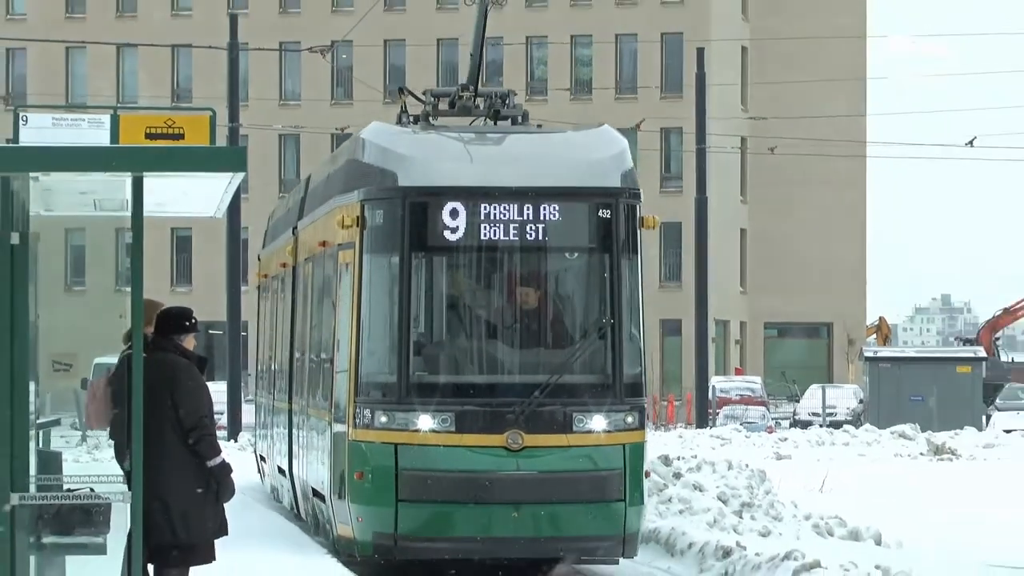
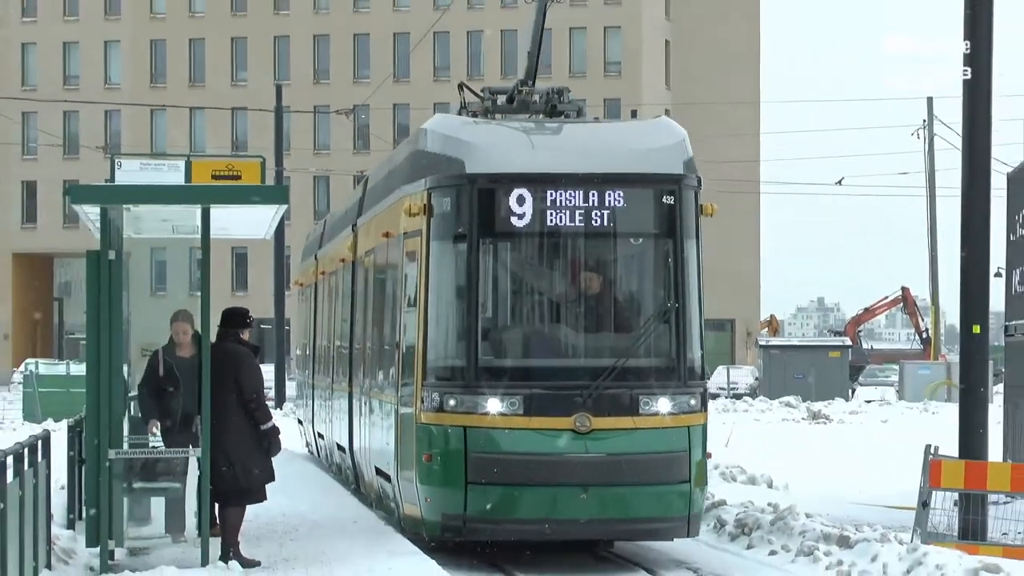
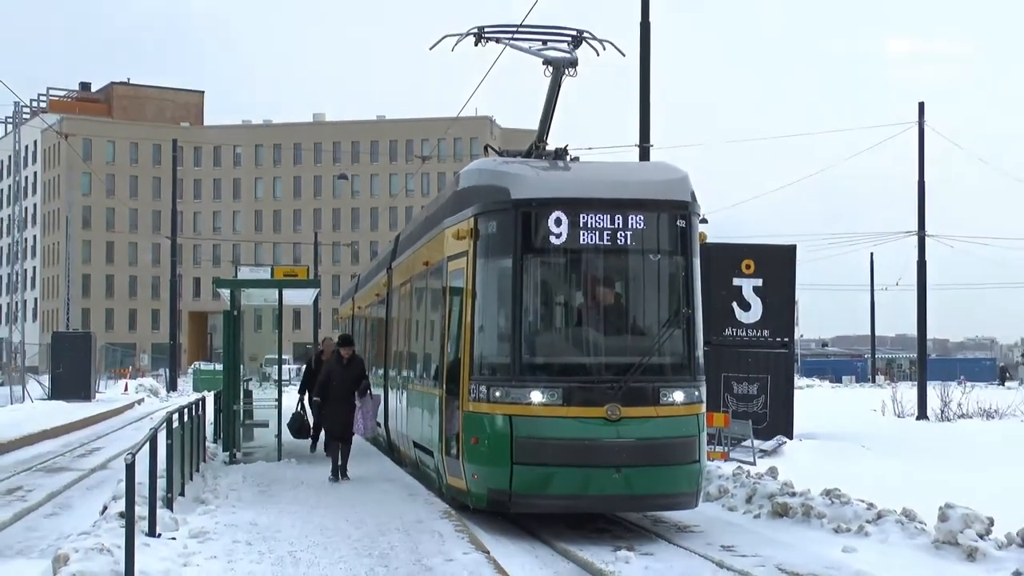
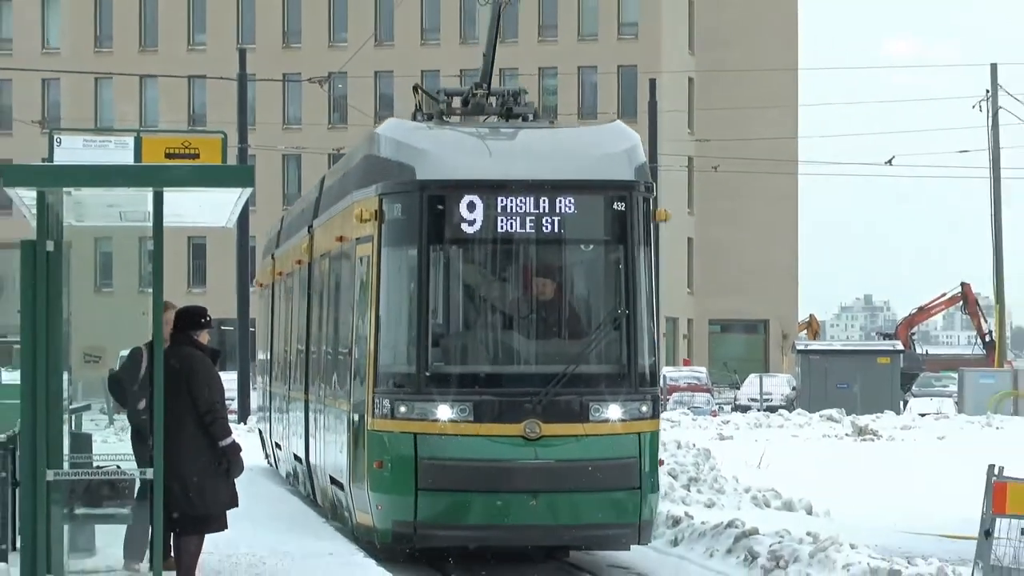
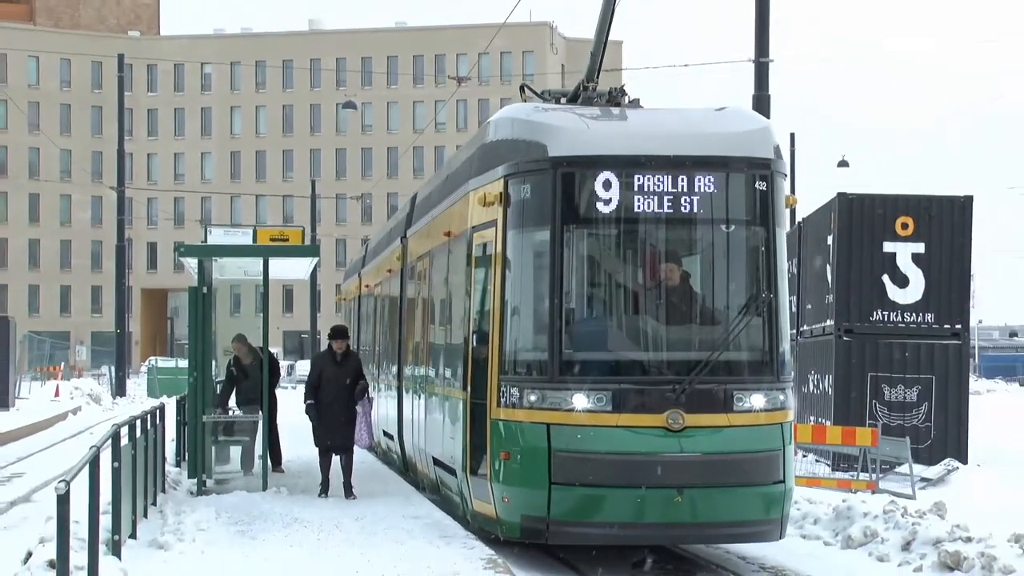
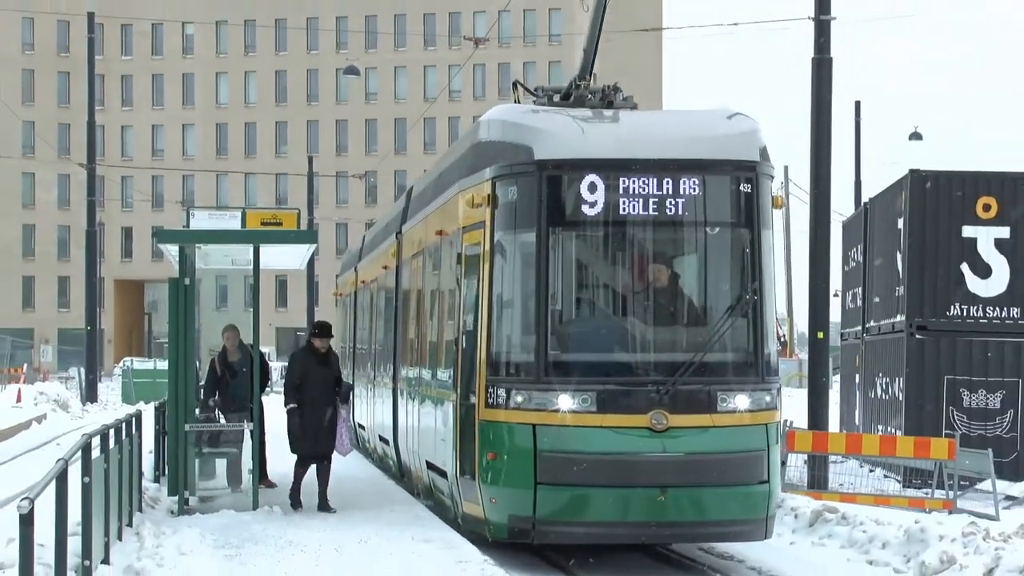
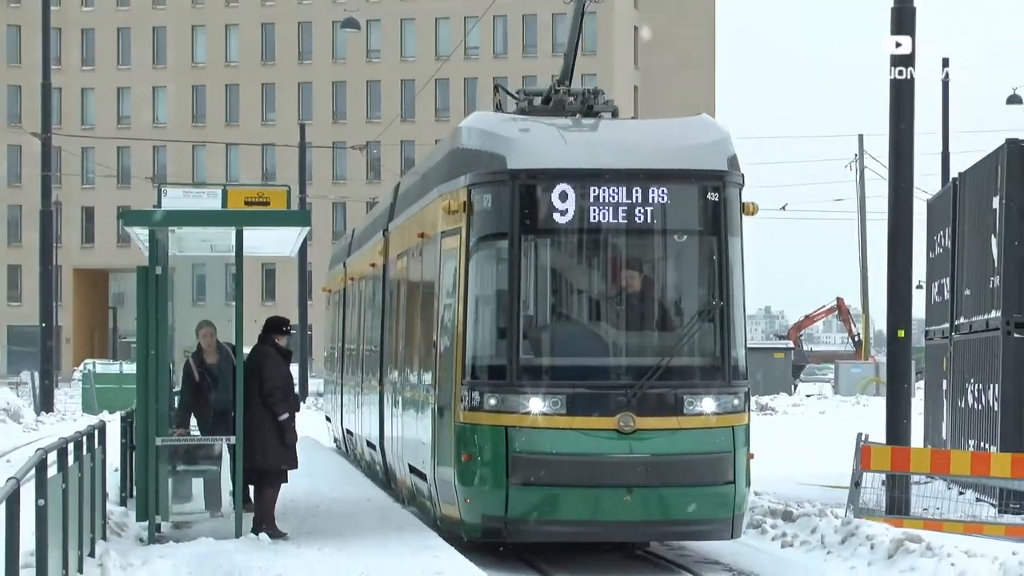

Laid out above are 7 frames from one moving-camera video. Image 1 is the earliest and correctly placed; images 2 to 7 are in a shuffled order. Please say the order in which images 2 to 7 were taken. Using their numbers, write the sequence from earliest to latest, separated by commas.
4, 2, 7, 6, 5, 3
